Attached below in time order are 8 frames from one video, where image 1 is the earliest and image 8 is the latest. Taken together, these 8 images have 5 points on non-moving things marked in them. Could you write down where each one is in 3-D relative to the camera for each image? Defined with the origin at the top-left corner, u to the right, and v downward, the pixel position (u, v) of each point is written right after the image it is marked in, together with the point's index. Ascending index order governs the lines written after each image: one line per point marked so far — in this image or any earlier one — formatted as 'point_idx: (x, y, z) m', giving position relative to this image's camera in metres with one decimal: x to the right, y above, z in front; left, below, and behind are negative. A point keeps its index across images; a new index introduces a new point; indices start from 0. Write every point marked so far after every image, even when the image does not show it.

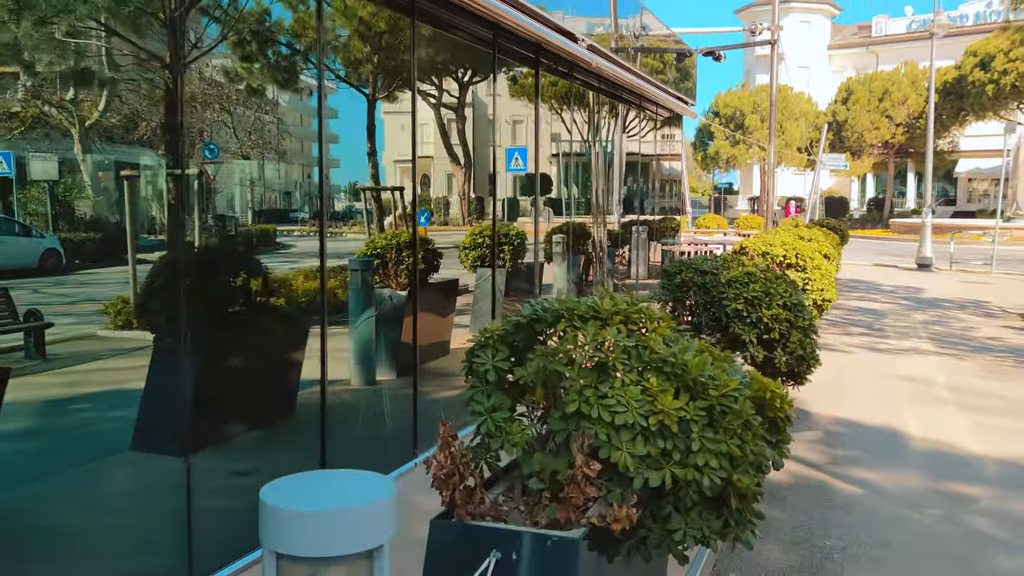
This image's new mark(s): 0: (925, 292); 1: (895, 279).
0: (+5.1, -0.1, +12.1) m
1: (+5.5, +0.1, +14.1) m
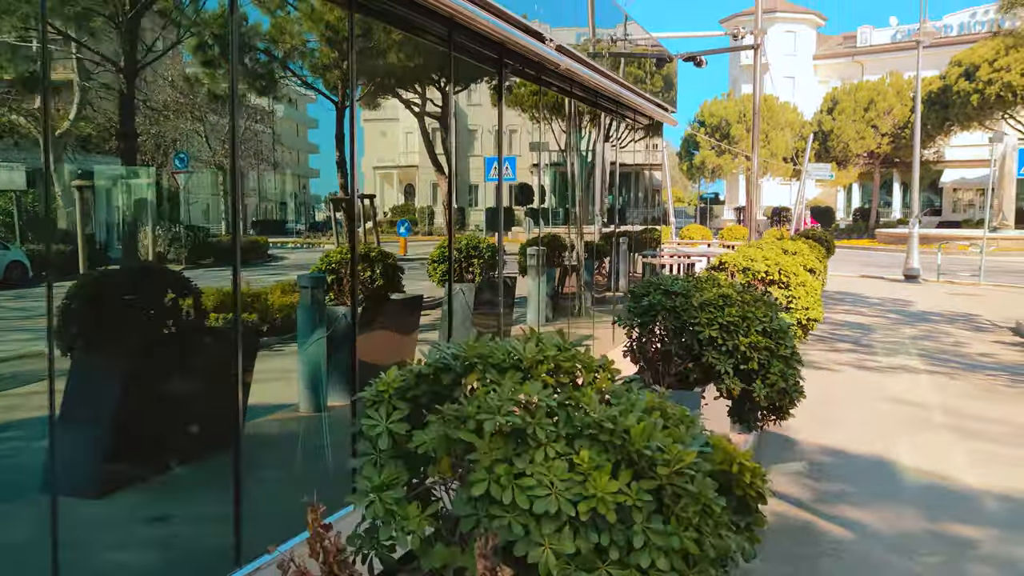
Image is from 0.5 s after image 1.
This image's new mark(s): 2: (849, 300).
0: (+4.9, -0.2, +11.9) m
1: (+5.3, -0.1, +13.9) m
2: (+4.2, -0.2, +12.3) m
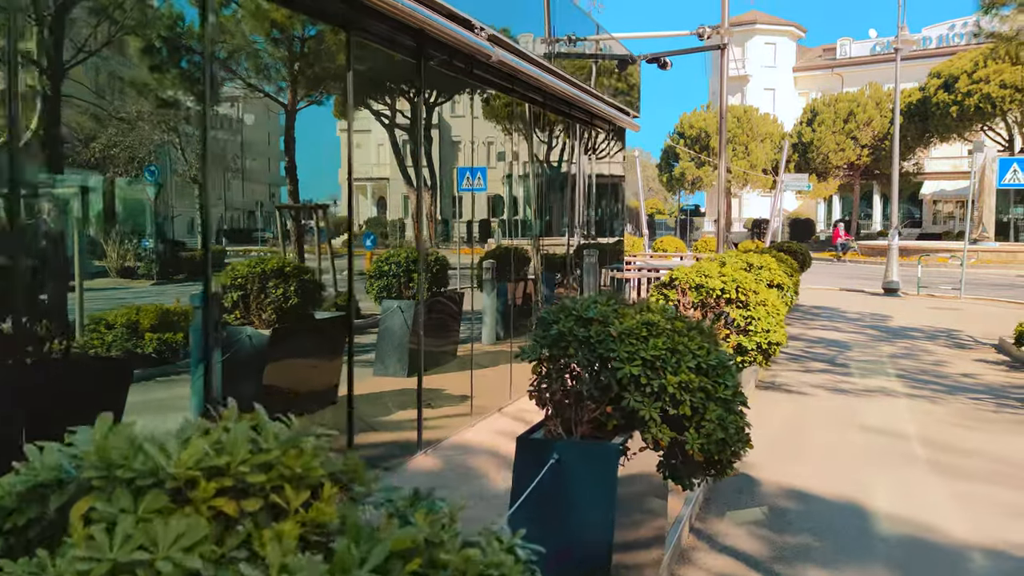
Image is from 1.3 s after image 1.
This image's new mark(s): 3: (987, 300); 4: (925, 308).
0: (+4.5, -0.4, +11.6) m
1: (+4.9, -0.3, +13.6) m
2: (+3.8, -0.3, +12.0) m
3: (+7.2, -0.2, +14.8) m
4: (+5.6, -0.3, +13.2) m
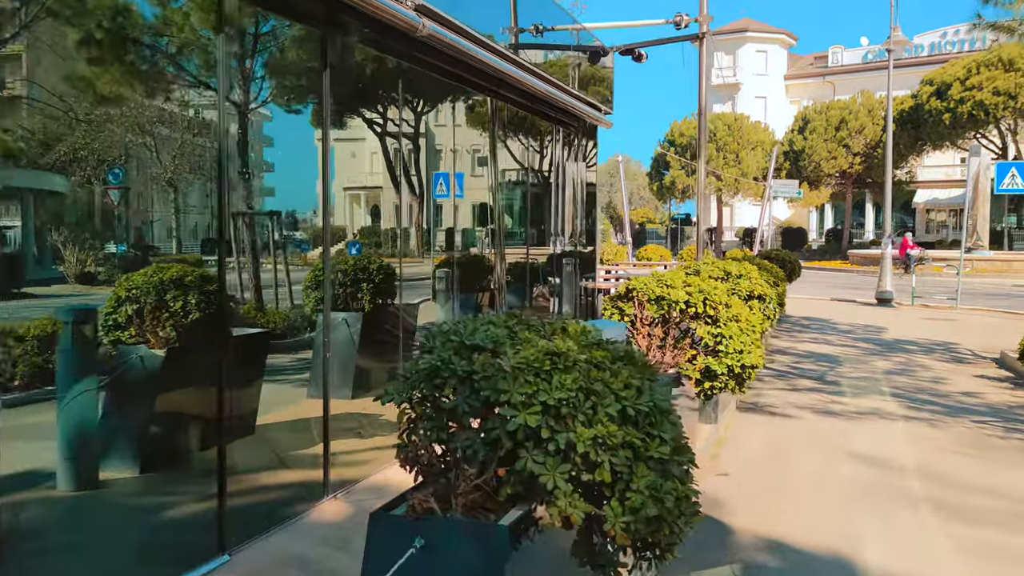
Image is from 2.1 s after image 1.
0: (+4.2, -0.5, +11.1) m
1: (+4.6, -0.4, +13.2) m
2: (+3.6, -0.5, +11.5) m
3: (+6.9, -0.3, +14.4) m
4: (+5.3, -0.4, +12.8) m
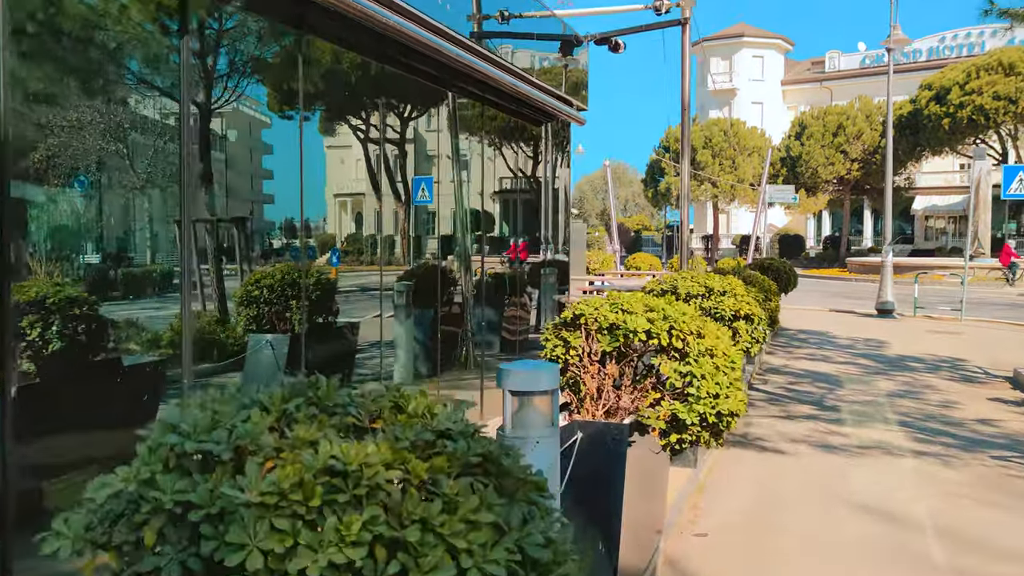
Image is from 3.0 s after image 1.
0: (+4.0, -0.6, +10.6) m
1: (+4.4, -0.5, +12.7) m
2: (+3.4, -0.6, +11.0) m
3: (+6.7, -0.5, +13.8) m
4: (+5.1, -0.5, +12.3) m
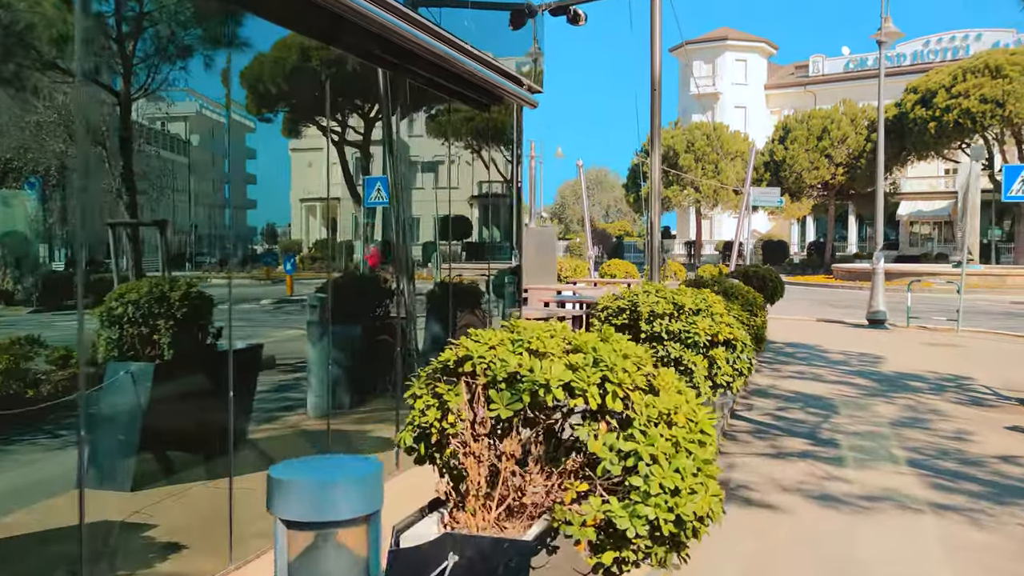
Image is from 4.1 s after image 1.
0: (+3.7, -0.7, +9.9) m
1: (+4.0, -0.6, +12.0) m
2: (+3.0, -0.7, +10.3) m
3: (+6.3, -0.6, +13.2) m
4: (+4.8, -0.6, +11.6) m
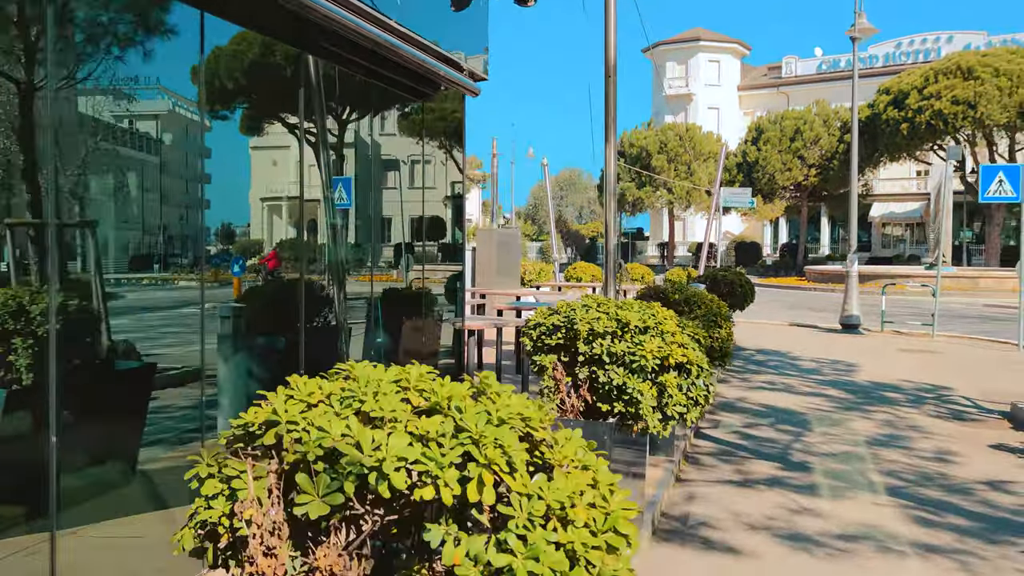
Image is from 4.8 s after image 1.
0: (+3.3, -0.7, +9.6) m
1: (+3.6, -0.6, +11.7) m
2: (+2.7, -0.7, +10.0) m
3: (+5.9, -0.6, +13.0) m
4: (+4.3, -0.7, +11.3) m
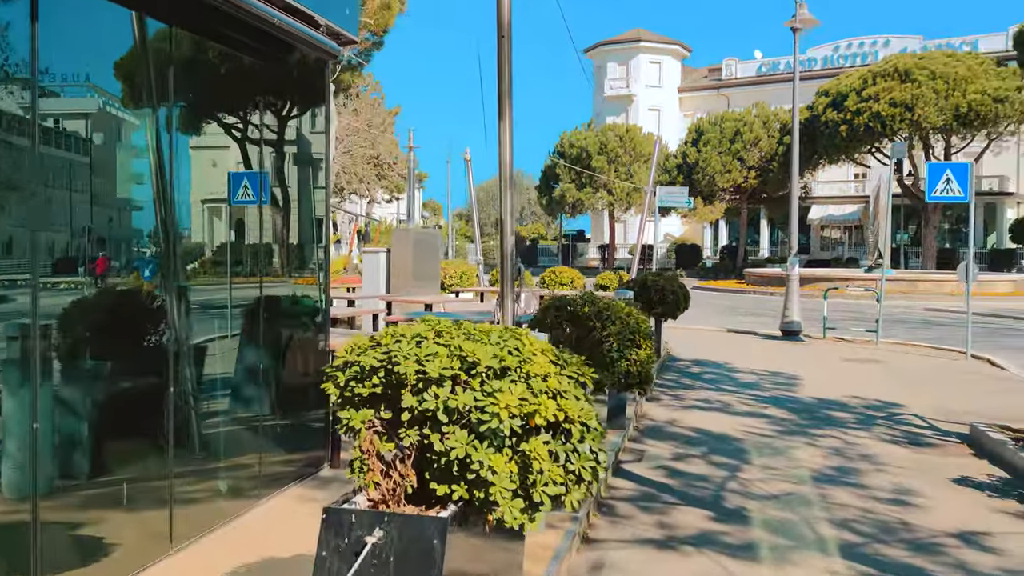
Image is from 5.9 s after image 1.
0: (+2.6, -0.8, +9.1) m
1: (+2.8, -0.7, +11.2) m
2: (+1.9, -0.7, +9.4) m
3: (+5.0, -0.7, +12.6) m
4: (+3.5, -0.7, +10.8) m
